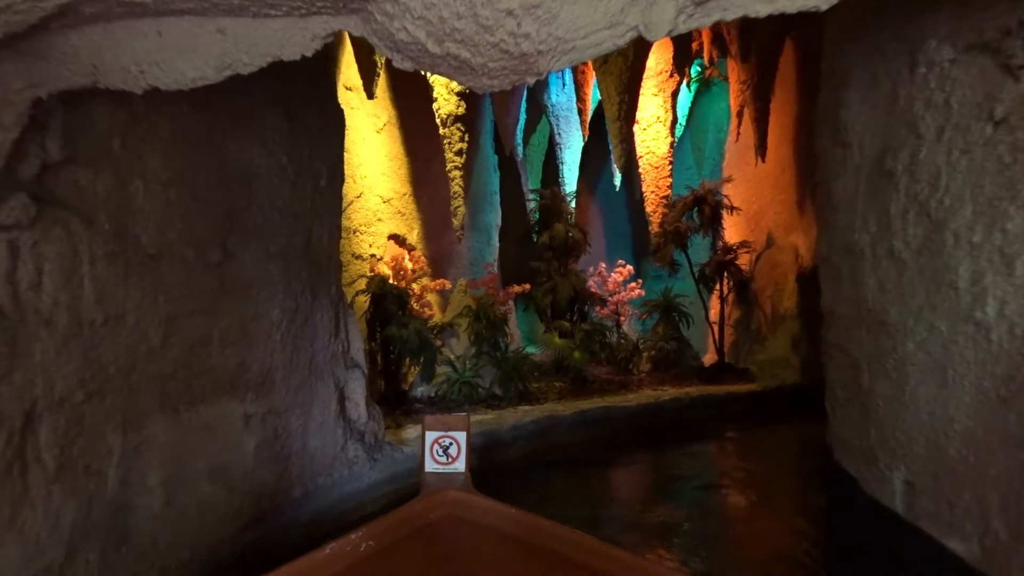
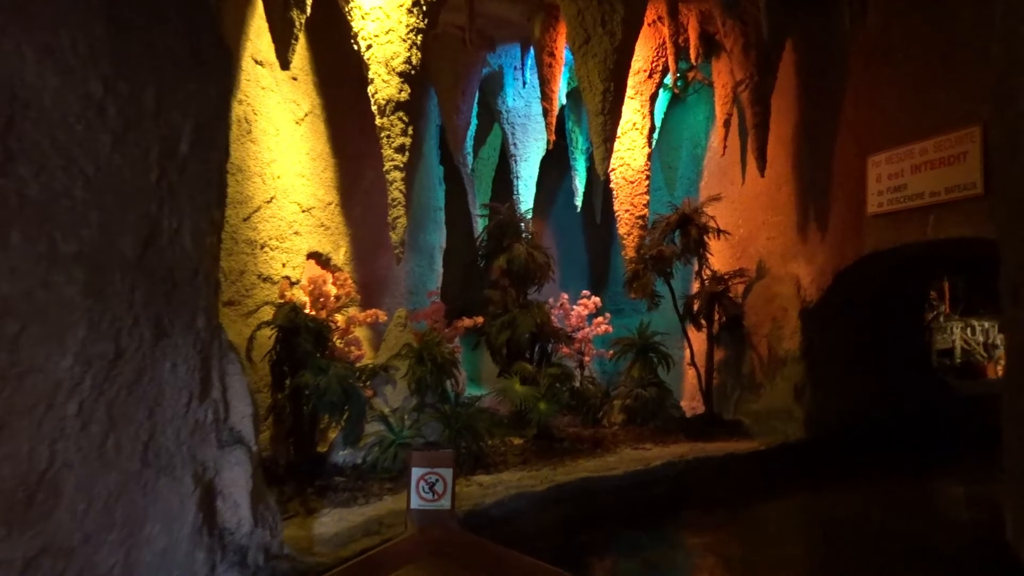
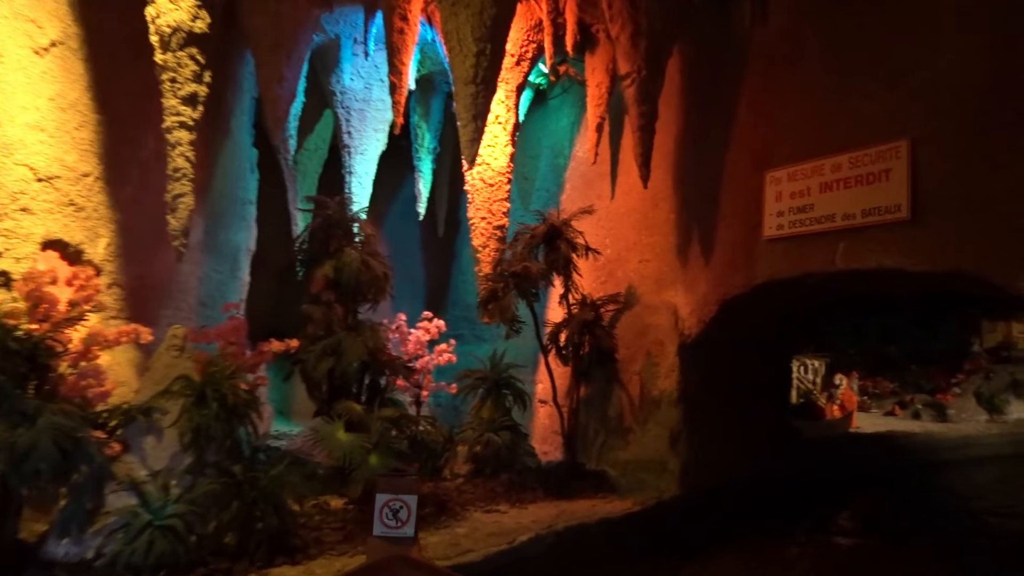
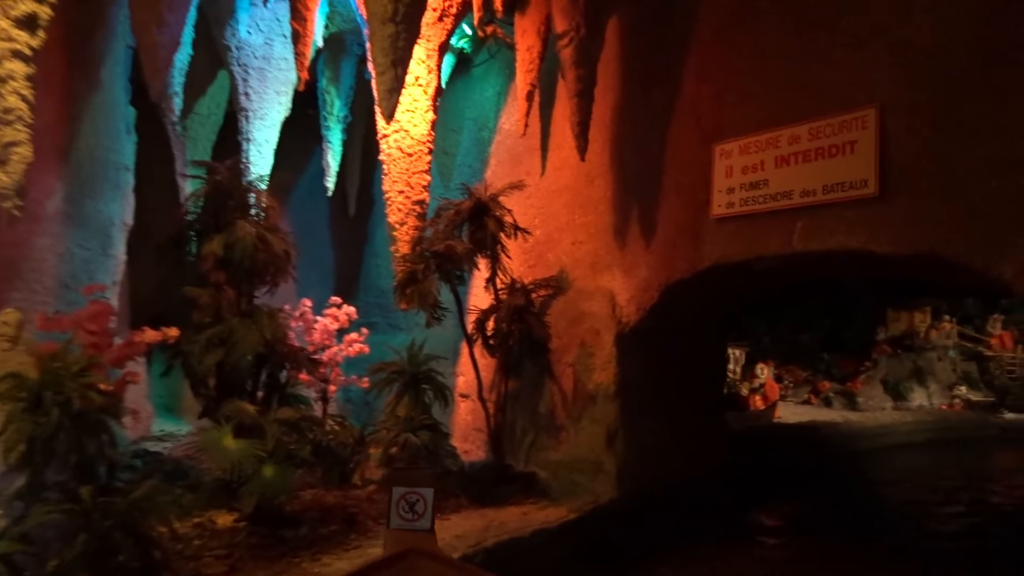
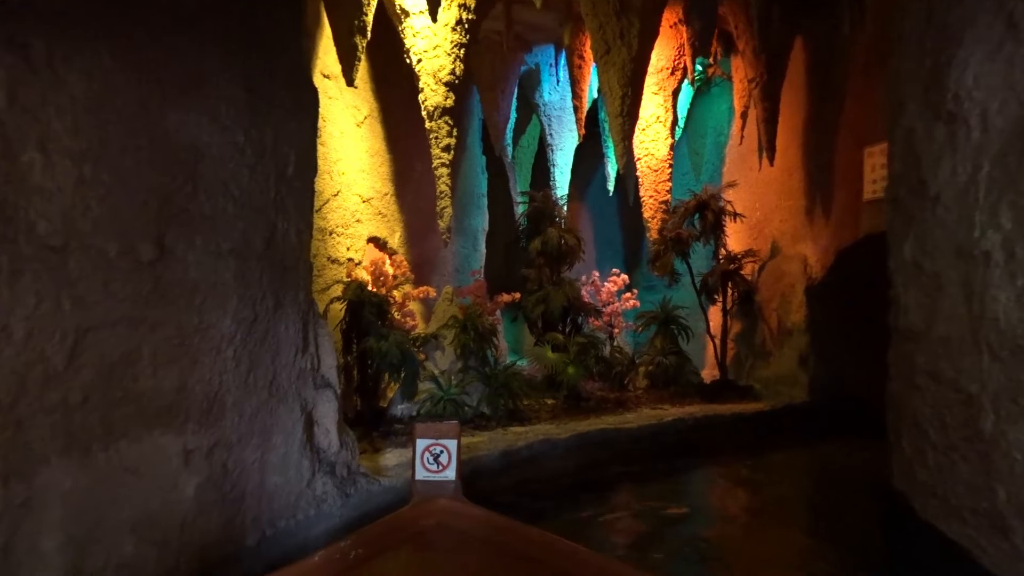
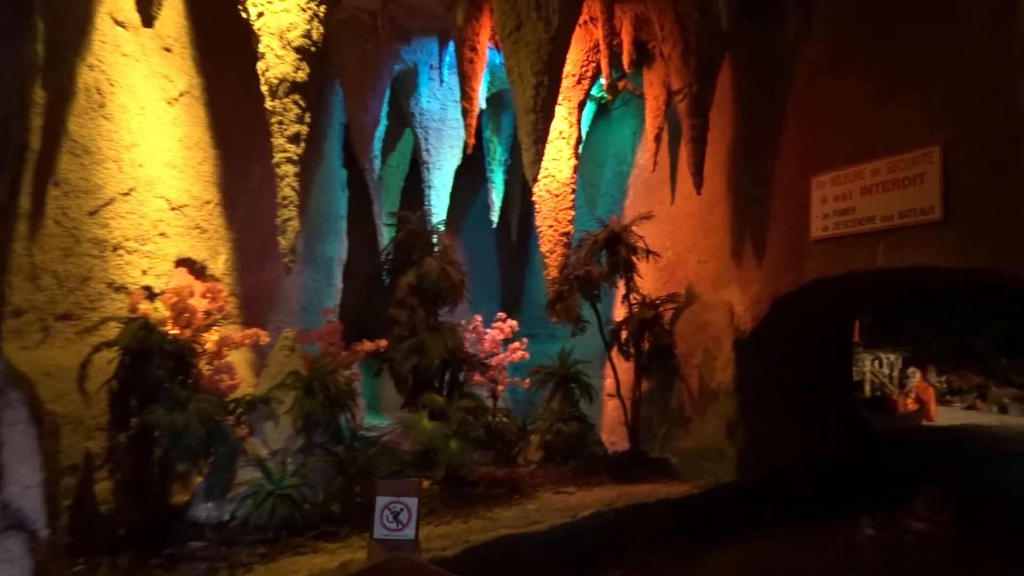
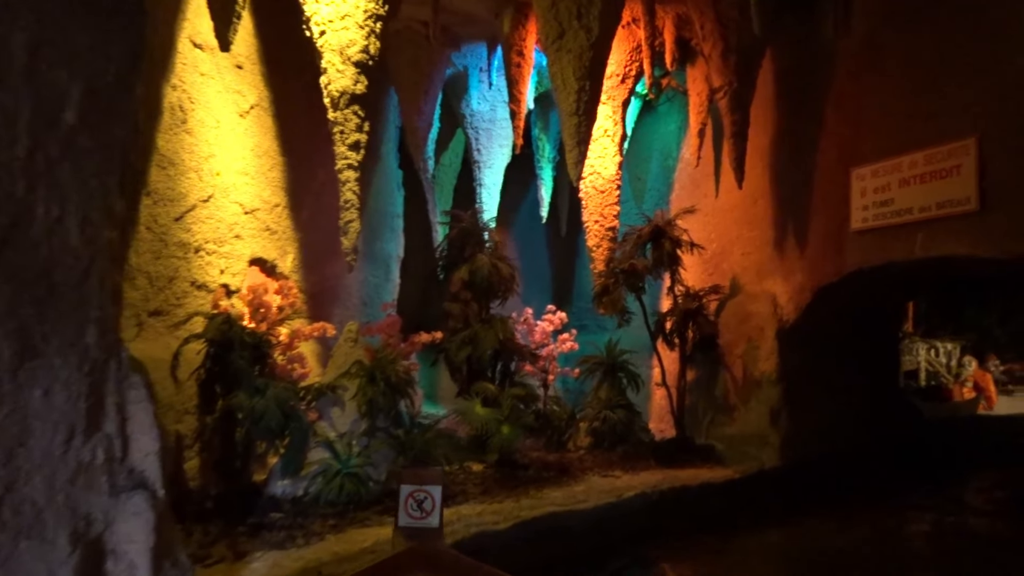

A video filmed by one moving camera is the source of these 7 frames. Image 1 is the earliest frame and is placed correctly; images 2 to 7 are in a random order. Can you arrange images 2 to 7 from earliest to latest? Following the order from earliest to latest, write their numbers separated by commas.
5, 2, 7, 6, 3, 4
